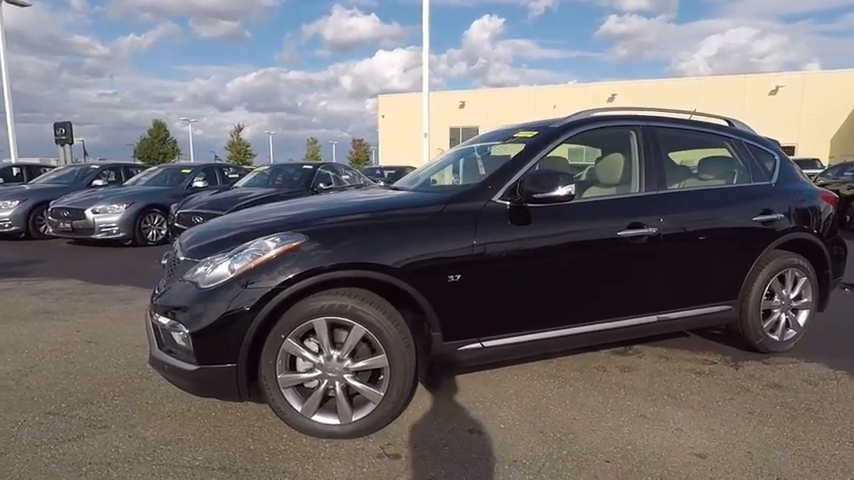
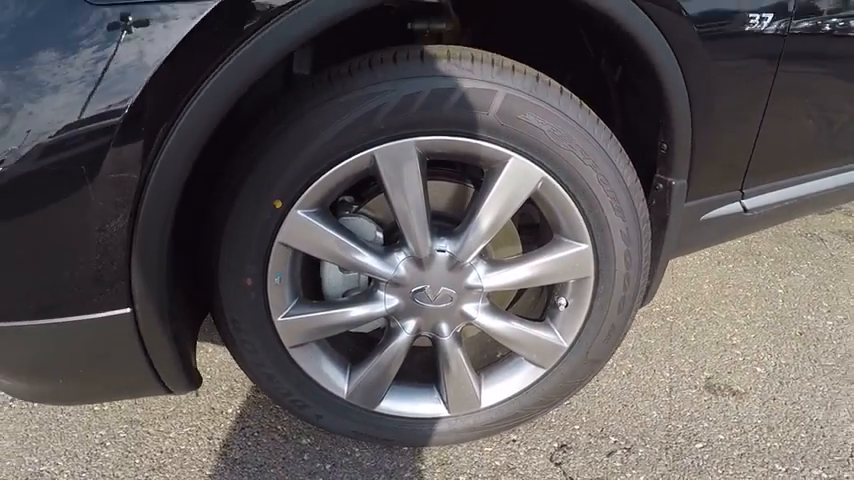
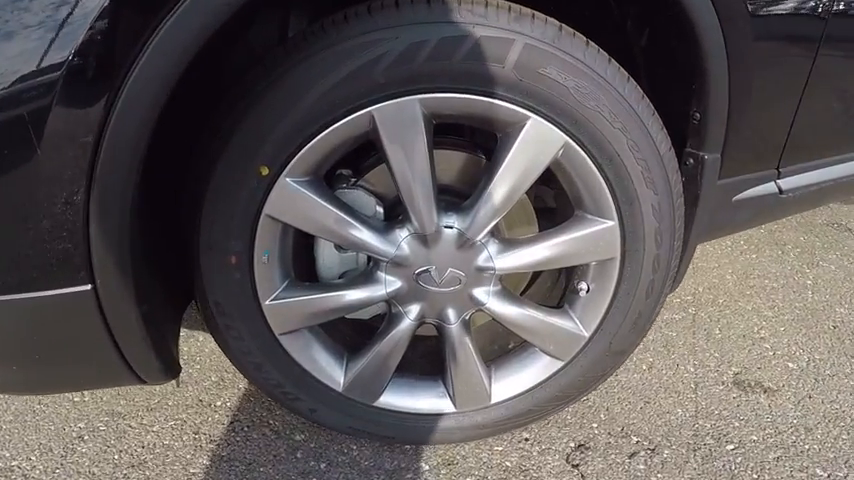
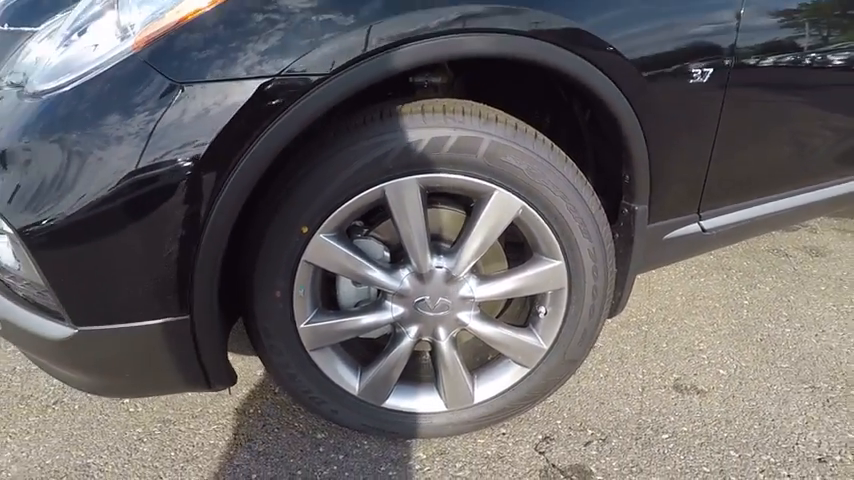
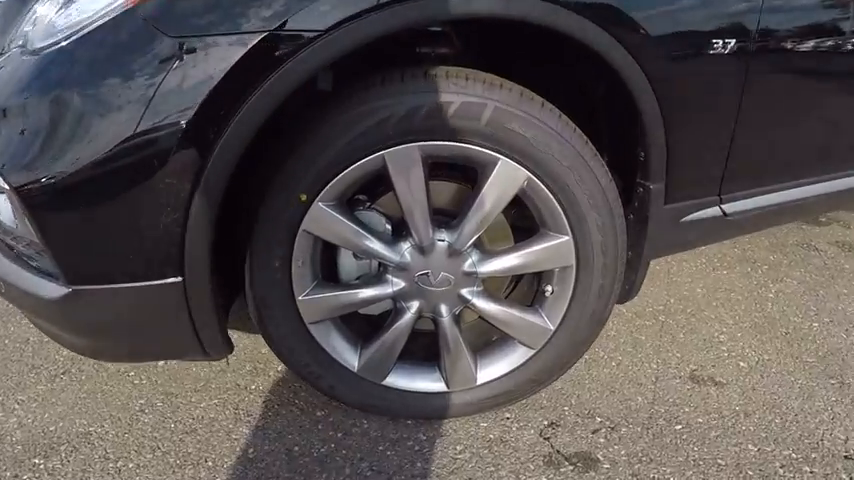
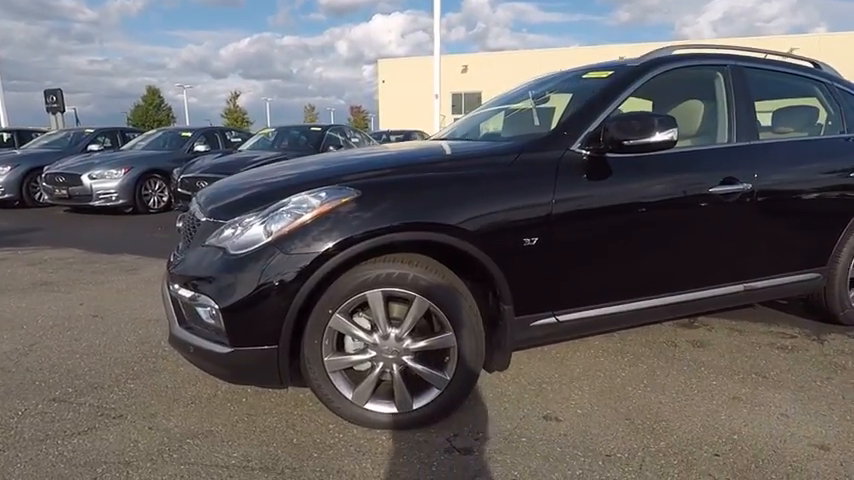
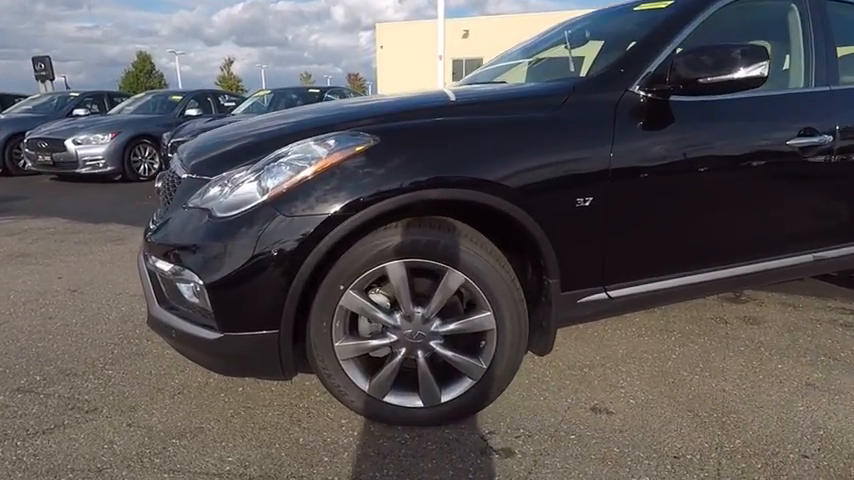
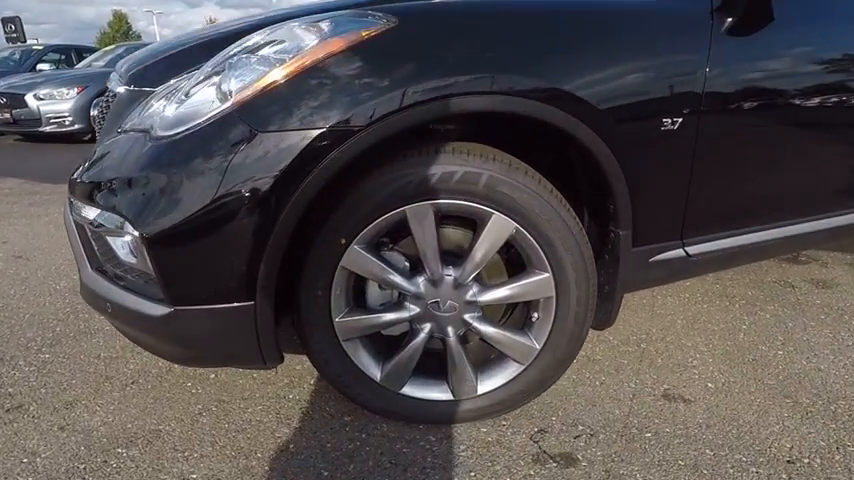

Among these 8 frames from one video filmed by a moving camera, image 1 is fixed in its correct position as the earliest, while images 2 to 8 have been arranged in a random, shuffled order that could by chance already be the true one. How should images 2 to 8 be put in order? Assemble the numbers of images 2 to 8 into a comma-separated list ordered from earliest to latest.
6, 7, 8, 5, 3, 2, 4
